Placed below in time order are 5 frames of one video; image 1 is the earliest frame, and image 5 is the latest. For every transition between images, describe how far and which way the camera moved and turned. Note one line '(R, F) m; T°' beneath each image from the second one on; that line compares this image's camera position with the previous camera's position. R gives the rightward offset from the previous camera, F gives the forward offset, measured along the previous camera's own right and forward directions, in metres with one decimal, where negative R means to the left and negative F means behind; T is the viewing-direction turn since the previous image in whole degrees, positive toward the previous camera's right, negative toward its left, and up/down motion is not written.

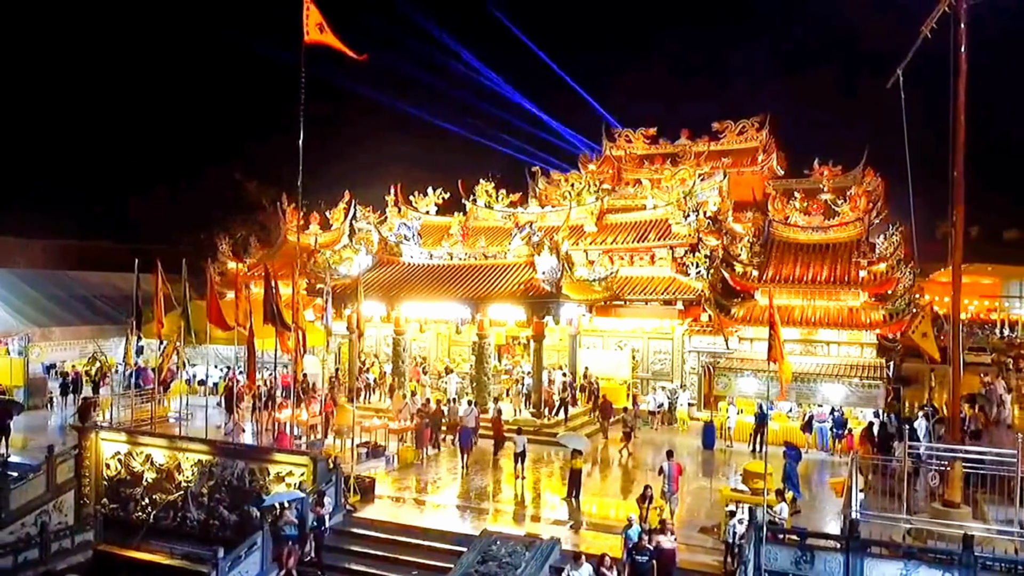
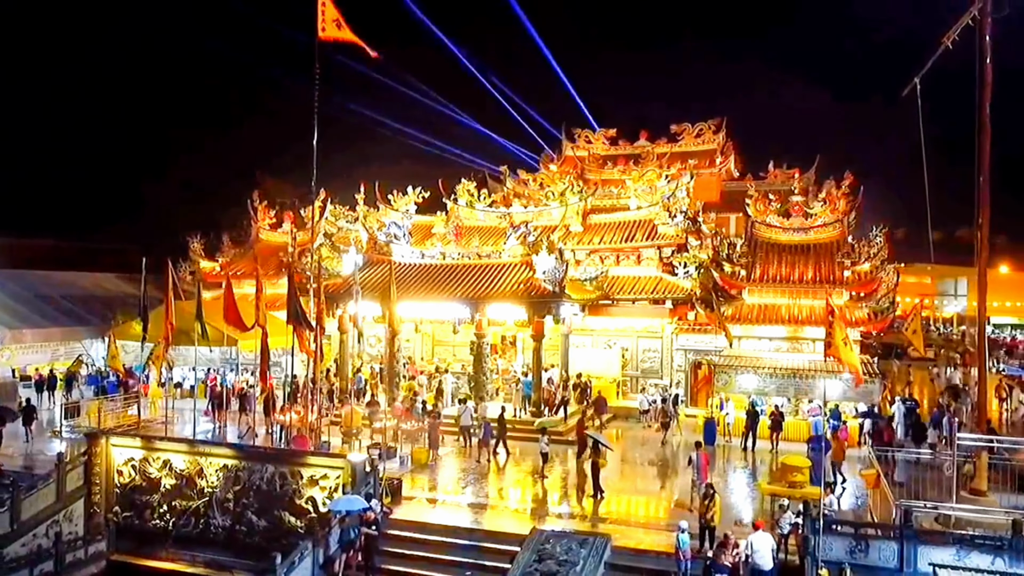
(-1.6, 0.0) m; +4°
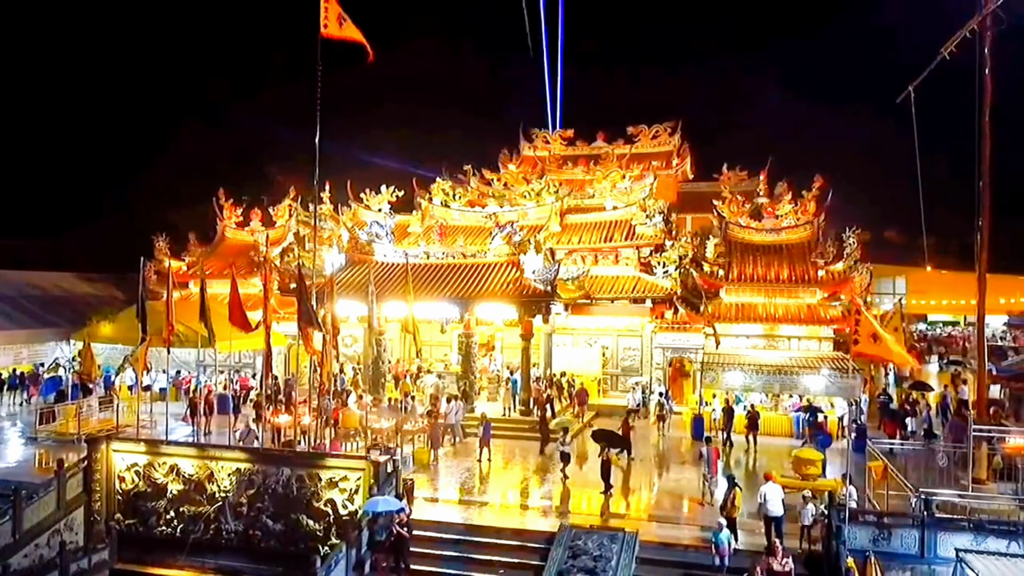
(-1.3, 0.0) m; +4°
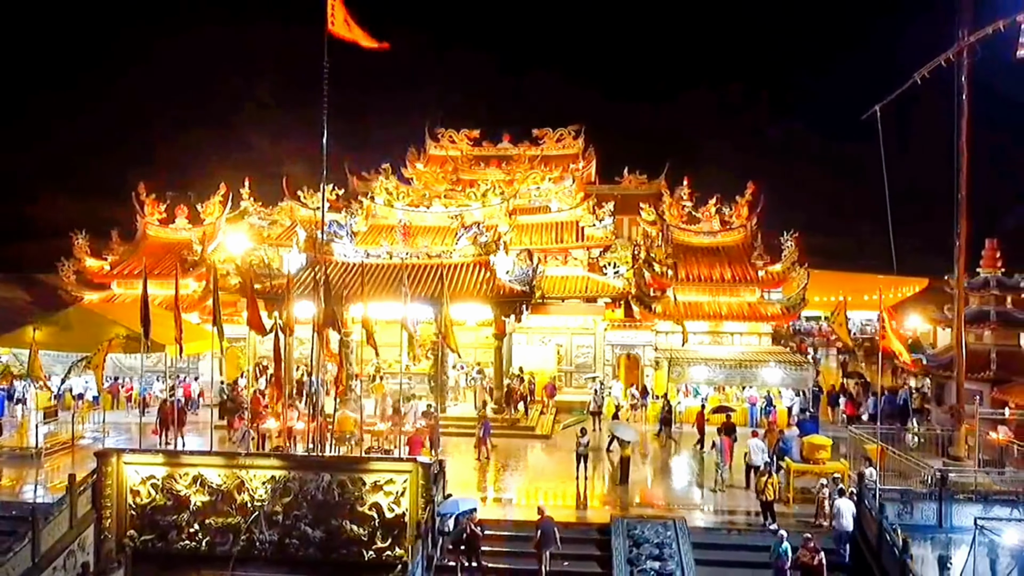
(-2.8, -0.1) m; +9°
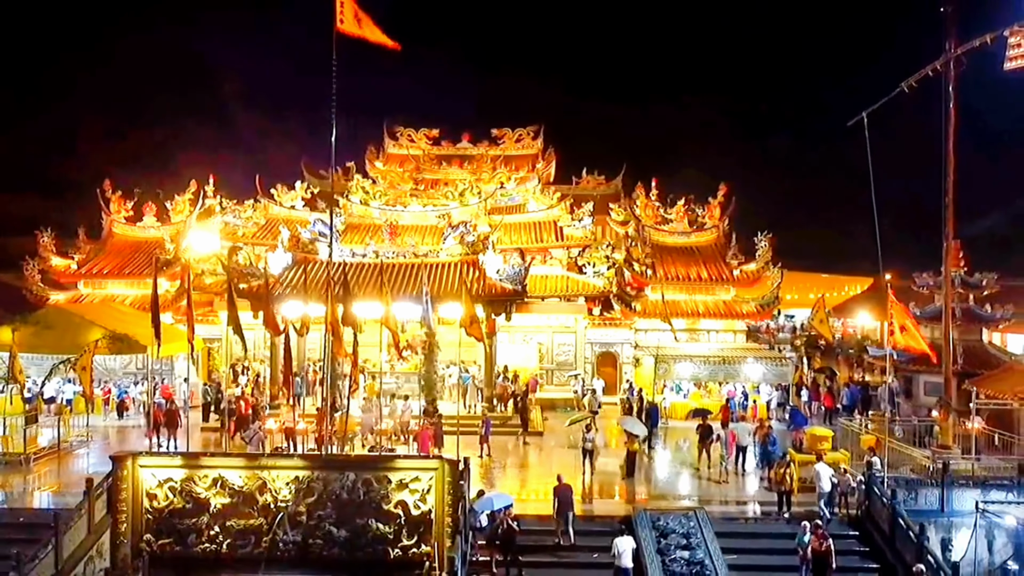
(-1.3, -0.2) m; +4°
